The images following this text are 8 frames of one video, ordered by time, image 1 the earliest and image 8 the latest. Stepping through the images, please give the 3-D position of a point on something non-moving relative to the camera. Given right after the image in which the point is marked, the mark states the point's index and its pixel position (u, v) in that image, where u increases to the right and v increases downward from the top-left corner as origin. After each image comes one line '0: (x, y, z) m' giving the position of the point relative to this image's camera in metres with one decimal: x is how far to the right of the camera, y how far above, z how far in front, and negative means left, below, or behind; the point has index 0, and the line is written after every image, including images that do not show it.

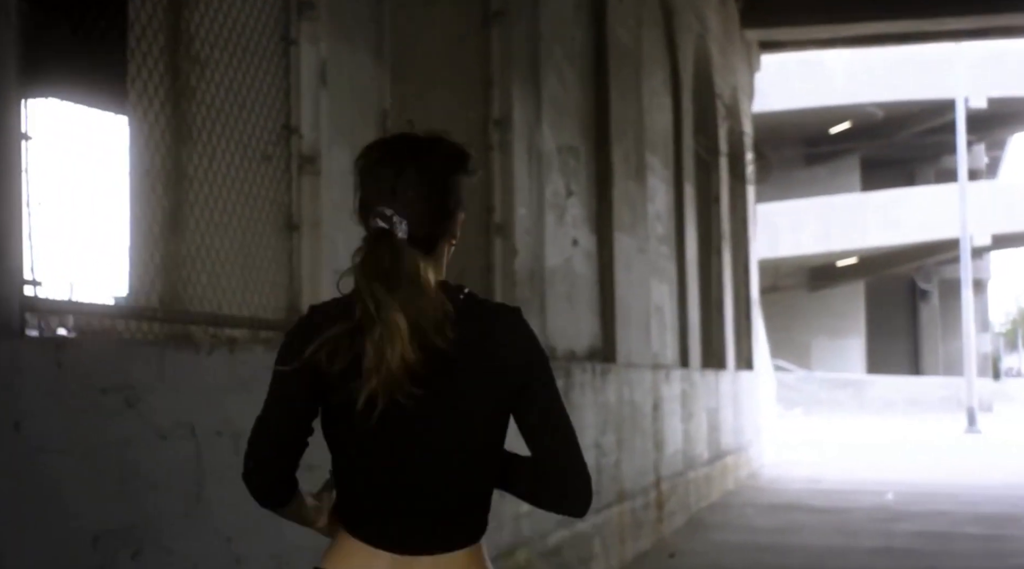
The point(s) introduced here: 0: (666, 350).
0: (+1.4, -0.6, +10.9) m
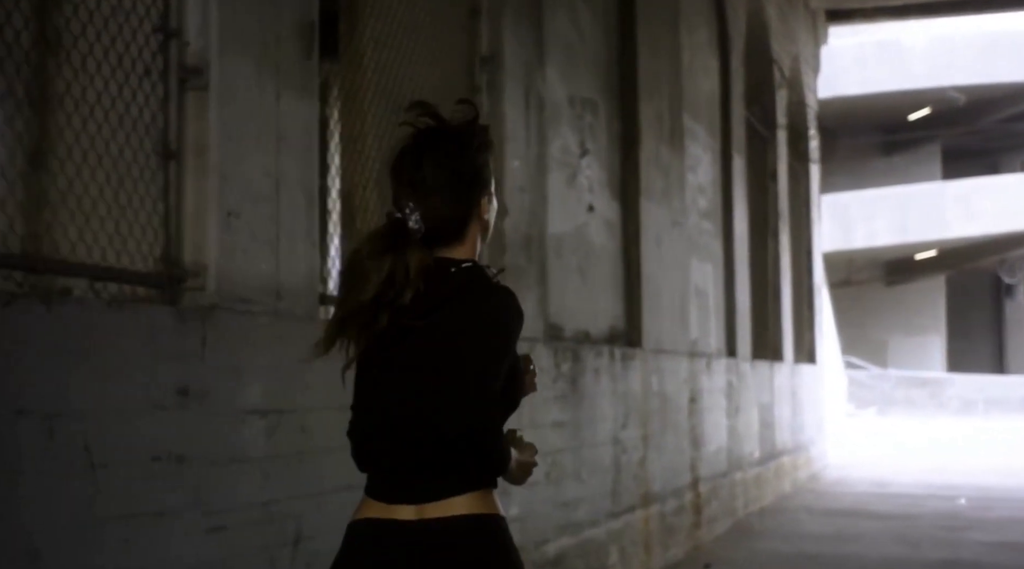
0: (+1.6, -0.4, +9.8) m
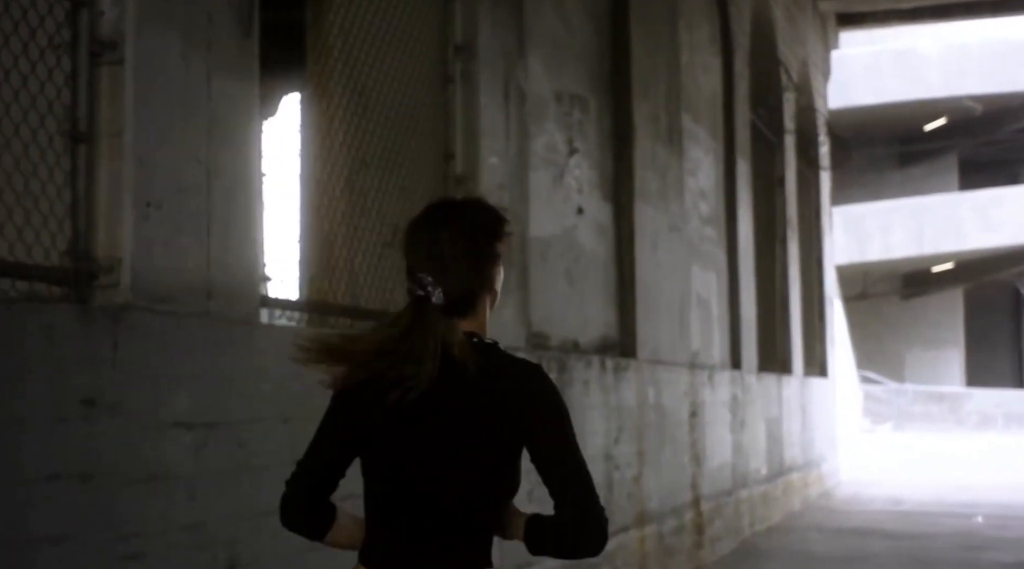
0: (+1.6, -0.5, +9.4) m
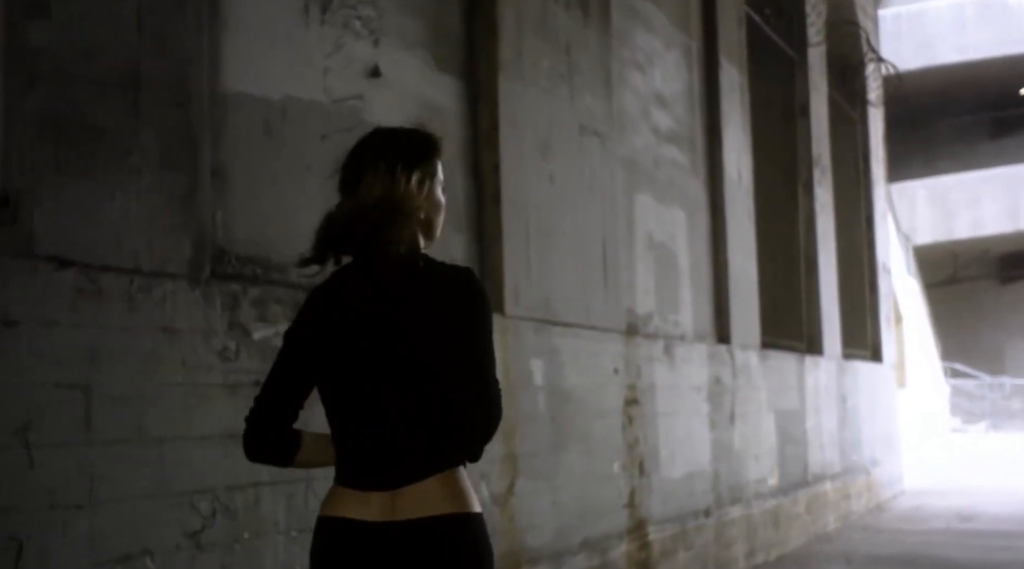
0: (+0.9, -0.2, +6.8) m
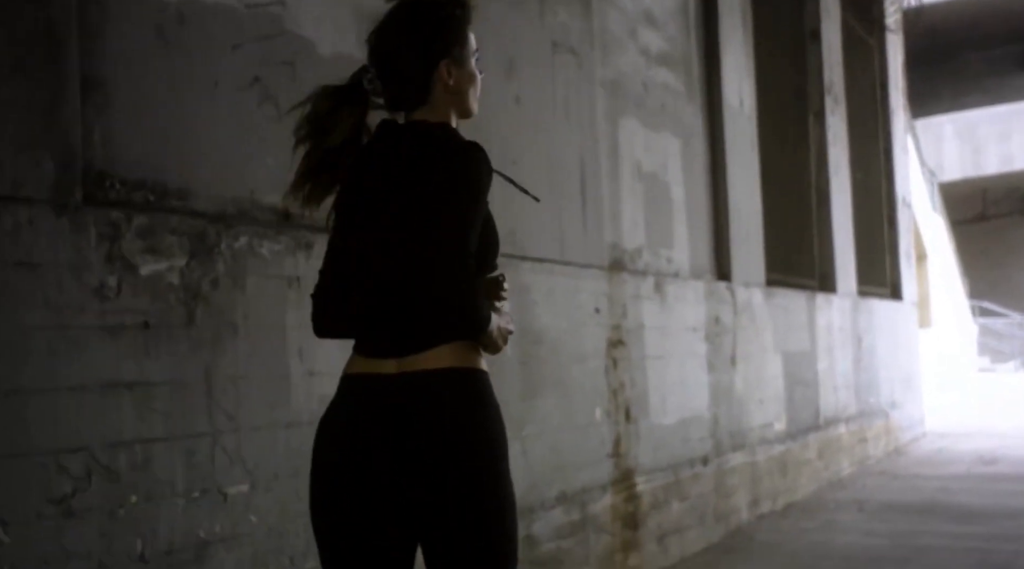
0: (+0.8, +0.2, +6.3) m
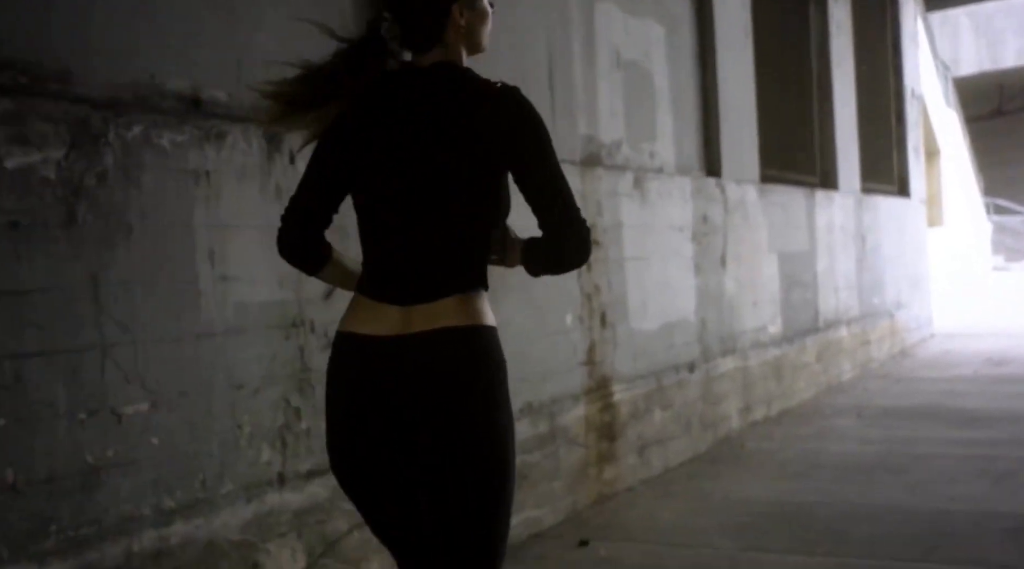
0: (+0.7, +0.7, +5.9) m
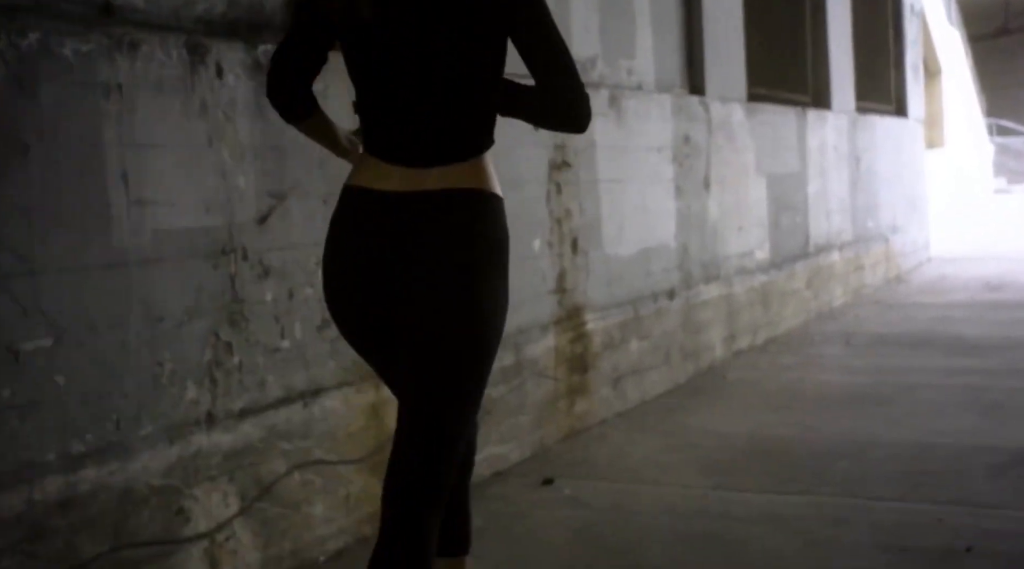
0: (+0.5, +1.1, +5.6) m
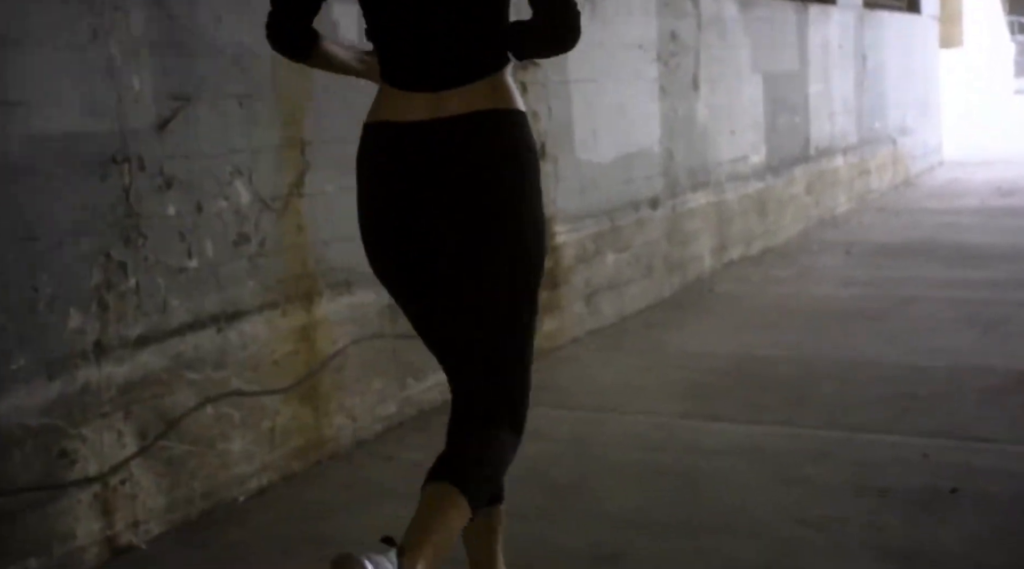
0: (+0.4, +1.5, +5.1) m
